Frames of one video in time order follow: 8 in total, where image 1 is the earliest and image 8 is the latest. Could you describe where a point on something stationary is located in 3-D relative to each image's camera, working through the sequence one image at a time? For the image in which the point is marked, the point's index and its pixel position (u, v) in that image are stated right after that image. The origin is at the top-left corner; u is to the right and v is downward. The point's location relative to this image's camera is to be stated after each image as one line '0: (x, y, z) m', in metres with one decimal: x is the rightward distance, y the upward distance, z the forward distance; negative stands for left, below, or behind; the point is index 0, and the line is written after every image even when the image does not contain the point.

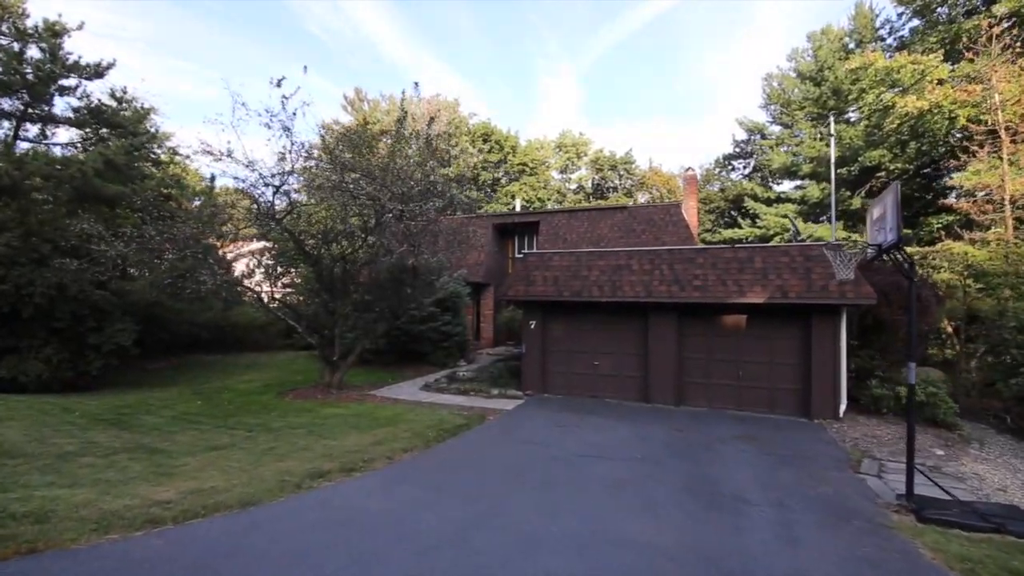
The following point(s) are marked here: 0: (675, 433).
0: (+4.1, -3.5, +11.2) m
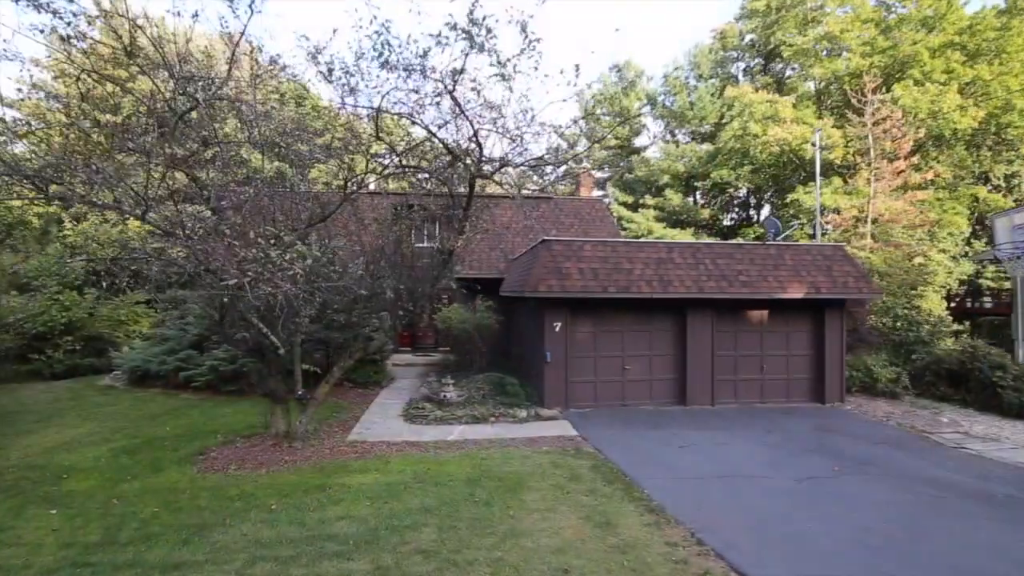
0: (+4.4, -3.2, +10.0) m
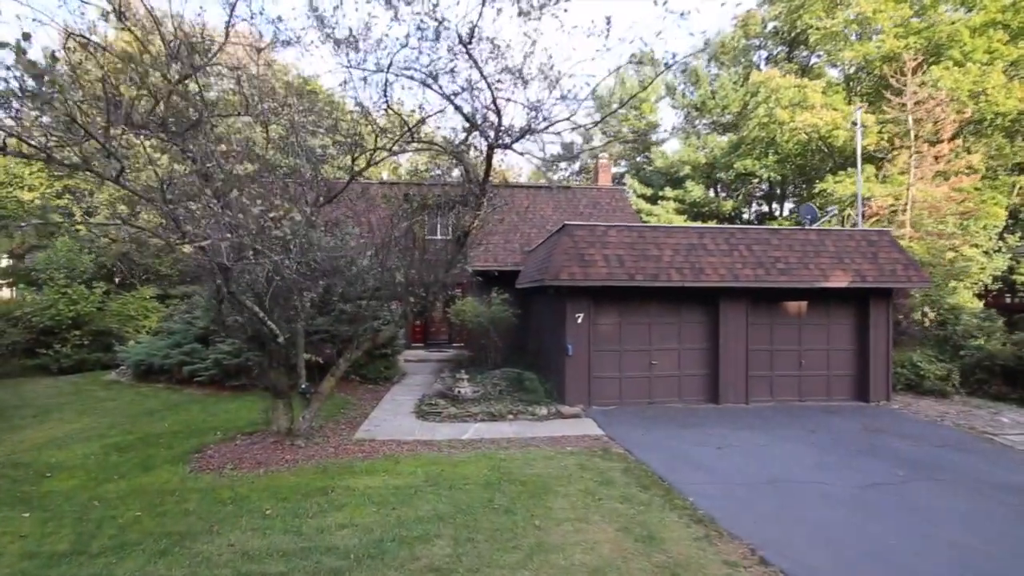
0: (+4.8, -2.9, +9.1) m
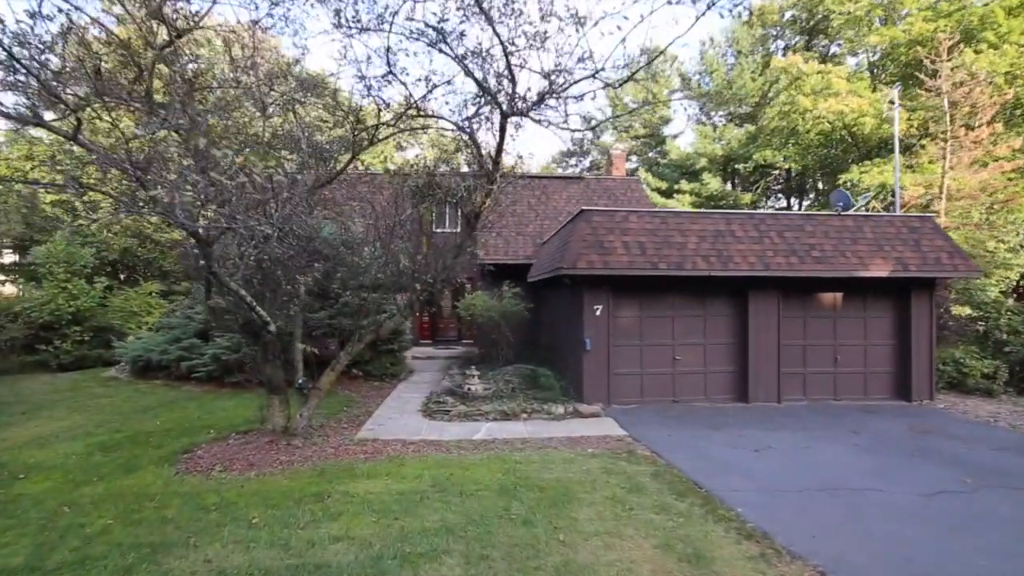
0: (+5.1, -2.7, +8.3) m
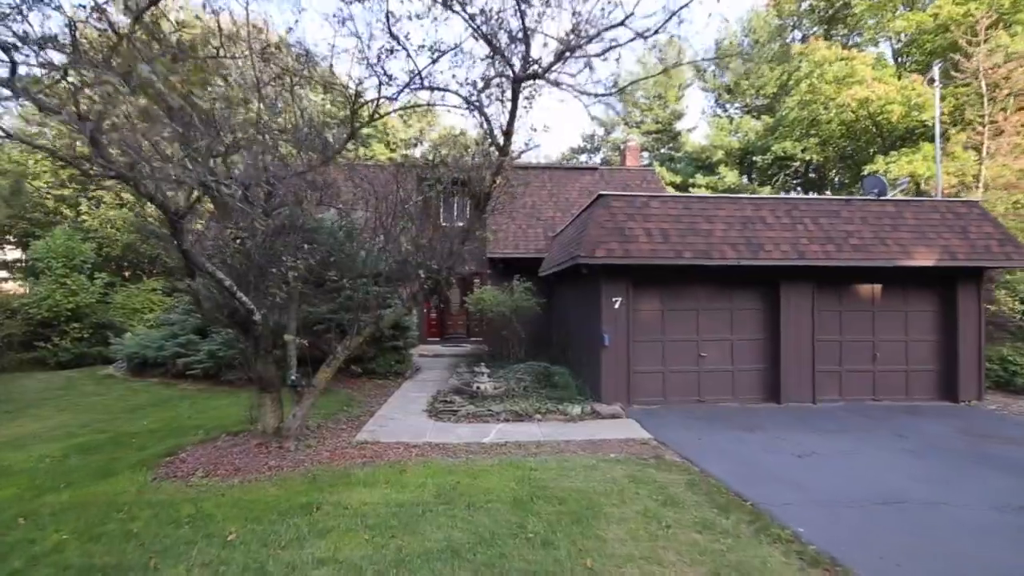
0: (+5.3, -2.5, +7.5) m
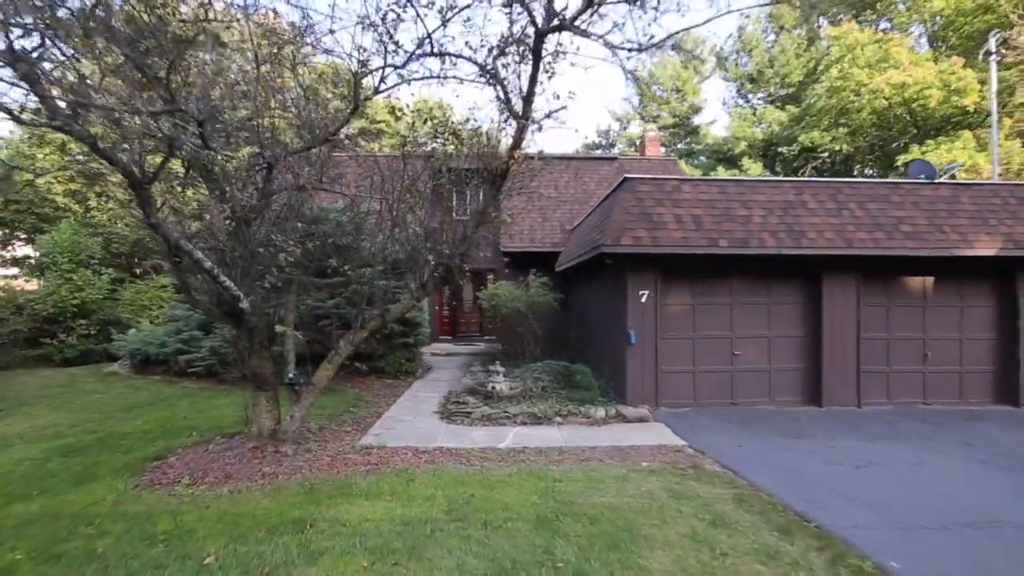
0: (+5.6, -2.3, +6.7) m
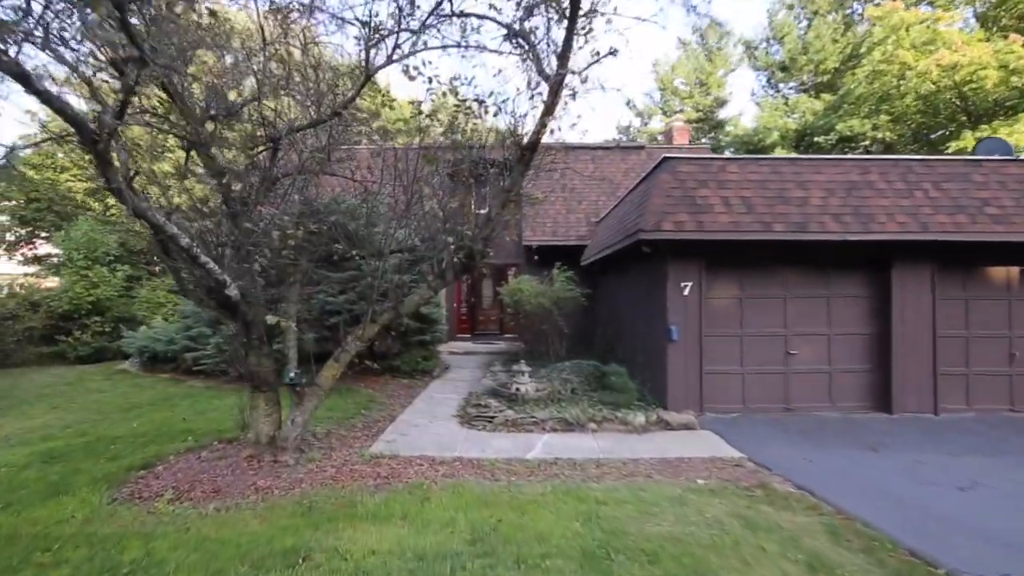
0: (+6.0, -2.2, +5.7) m
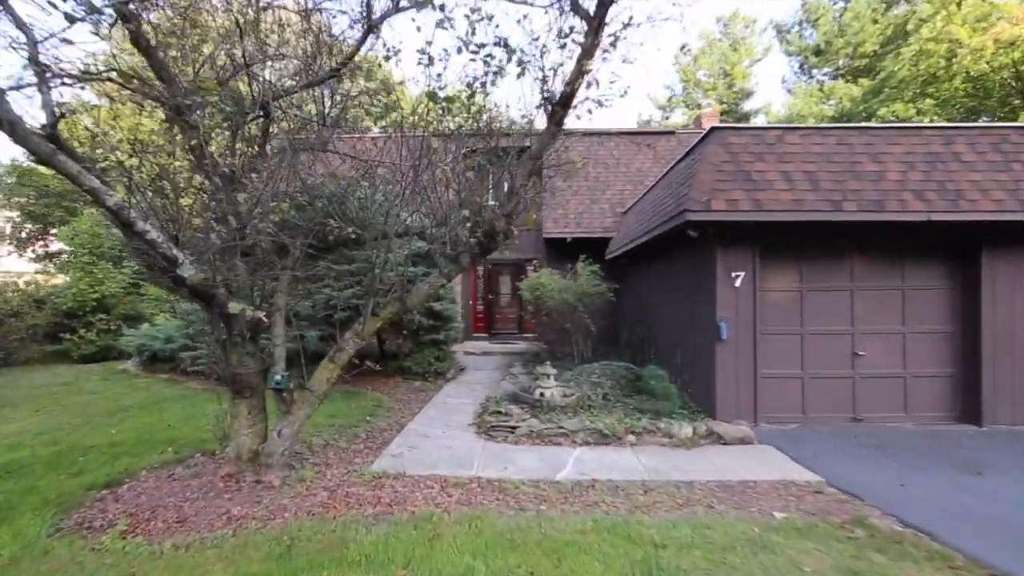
0: (+6.3, -2.1, +4.5) m
